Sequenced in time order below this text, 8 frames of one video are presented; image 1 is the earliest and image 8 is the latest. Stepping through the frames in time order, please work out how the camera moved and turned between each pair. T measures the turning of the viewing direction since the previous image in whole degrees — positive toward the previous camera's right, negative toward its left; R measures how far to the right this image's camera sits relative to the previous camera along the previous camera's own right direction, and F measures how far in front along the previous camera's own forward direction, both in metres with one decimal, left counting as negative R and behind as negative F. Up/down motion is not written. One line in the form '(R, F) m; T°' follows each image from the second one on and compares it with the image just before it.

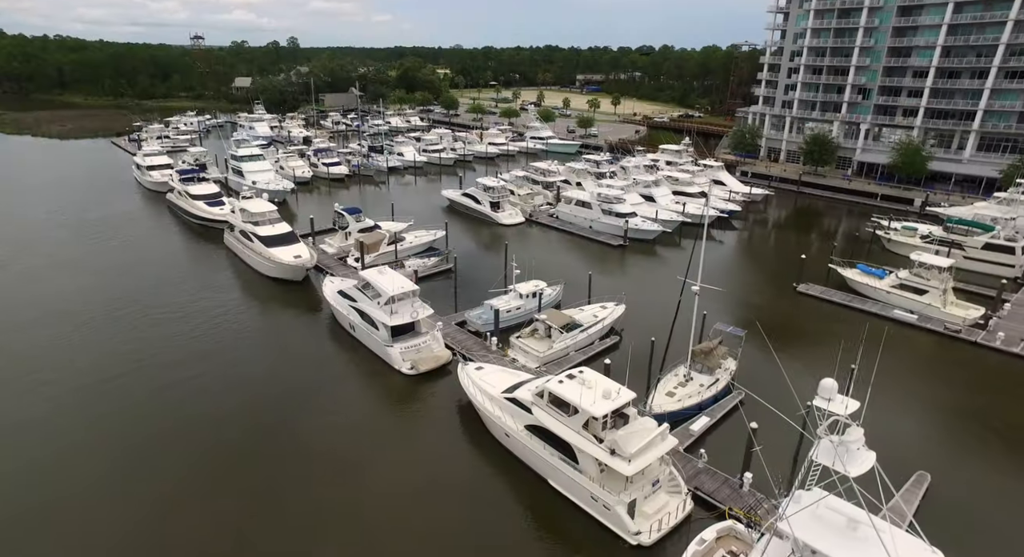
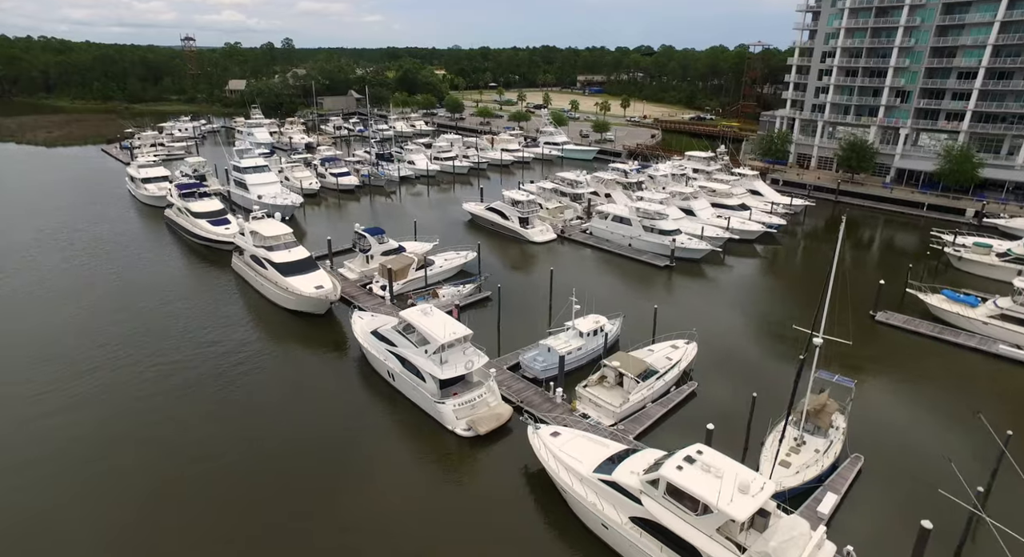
(-2.4, +3.0) m; +1°
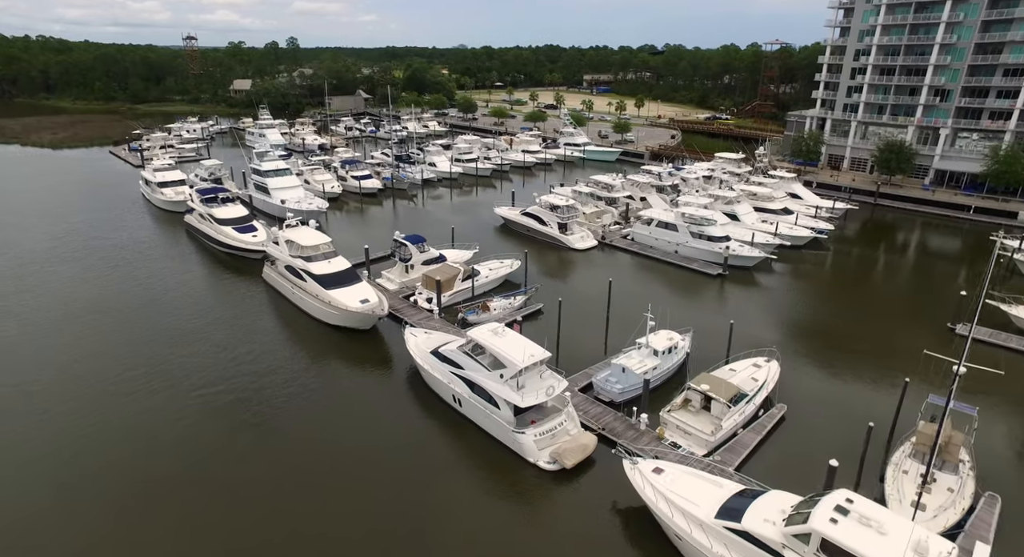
(-2.5, +1.6) m; 0°
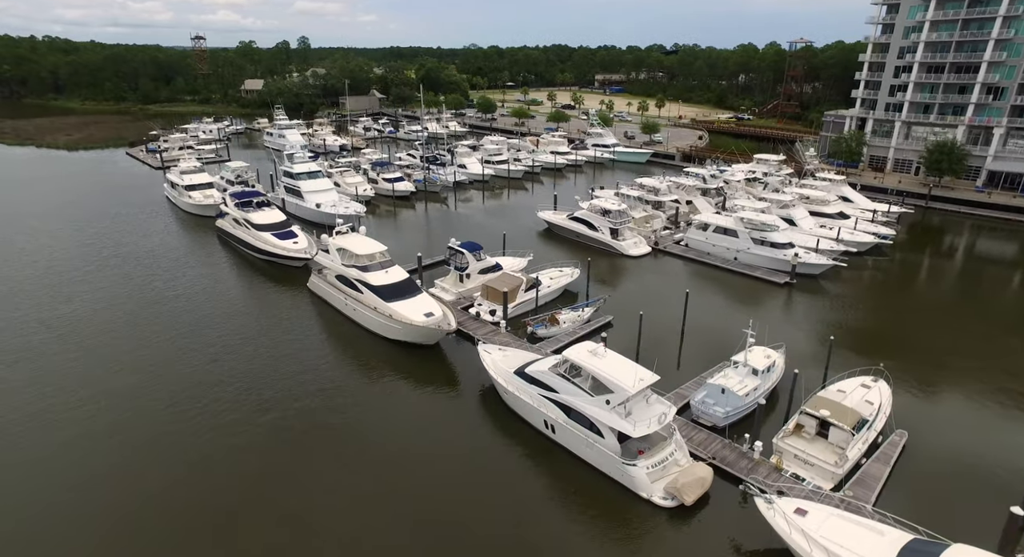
(-2.8, +1.5) m; 0°
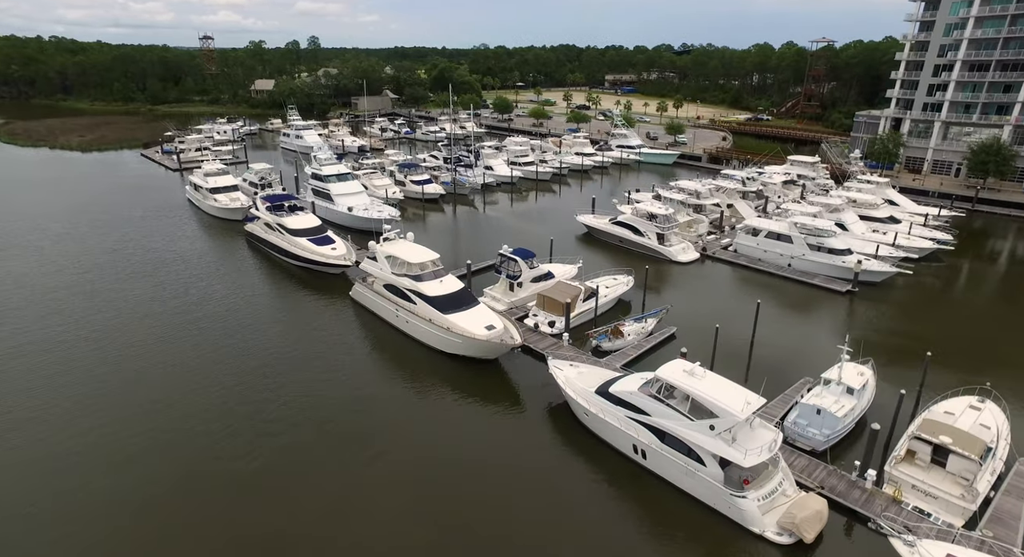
(-2.3, +1.2) m; 0°
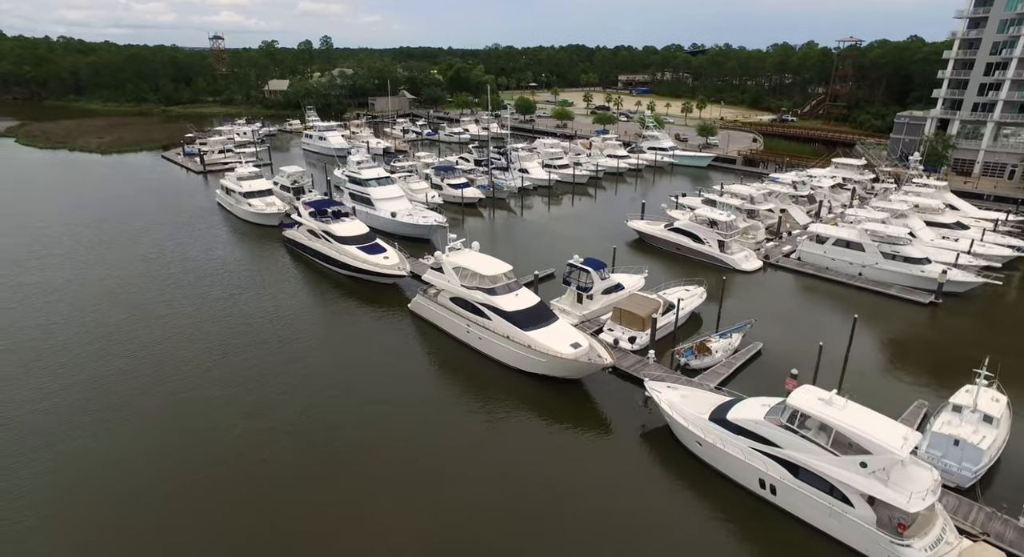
(-2.8, +1.4) m; 0°
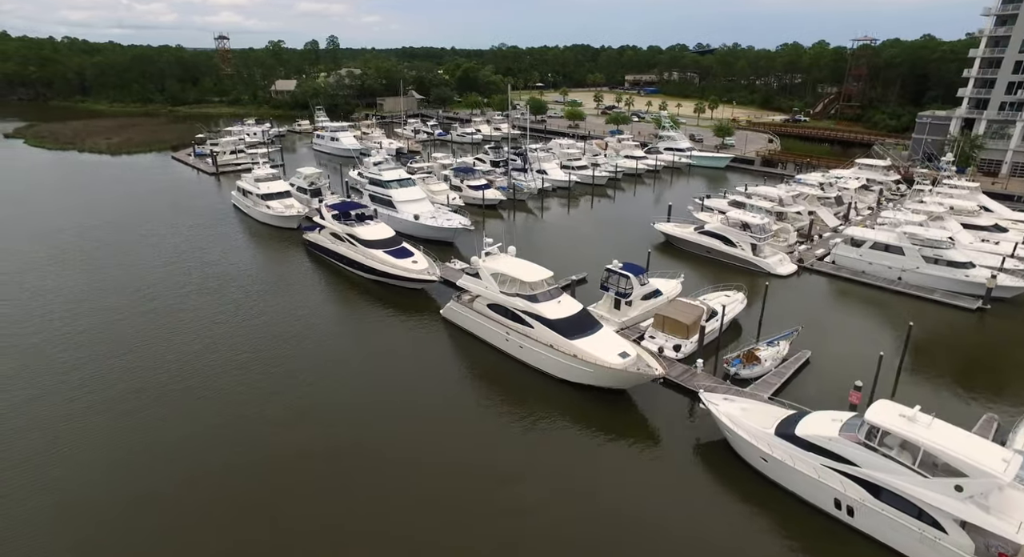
(-1.4, +0.8) m; 0°
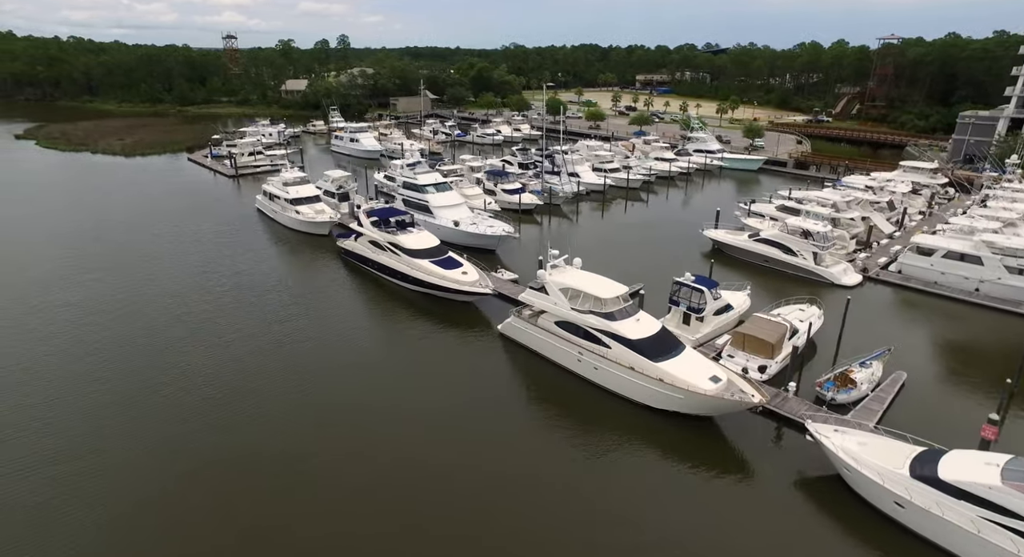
(-2.3, +1.7) m; 0°
